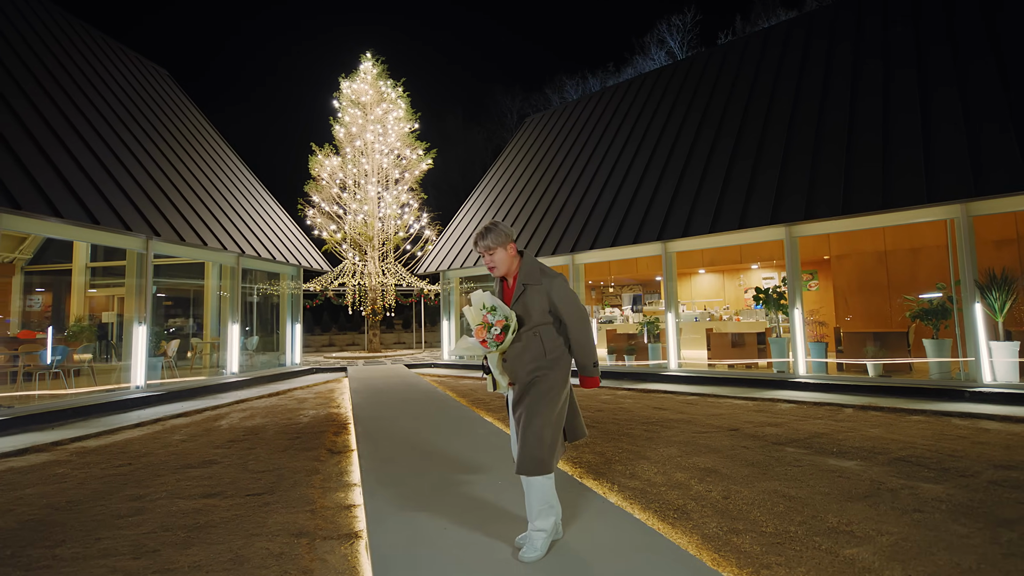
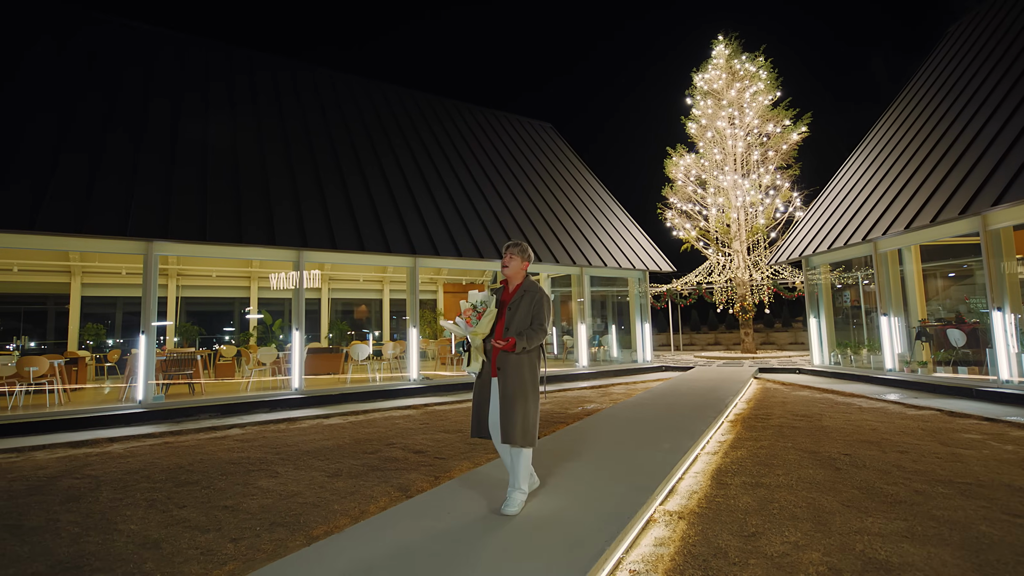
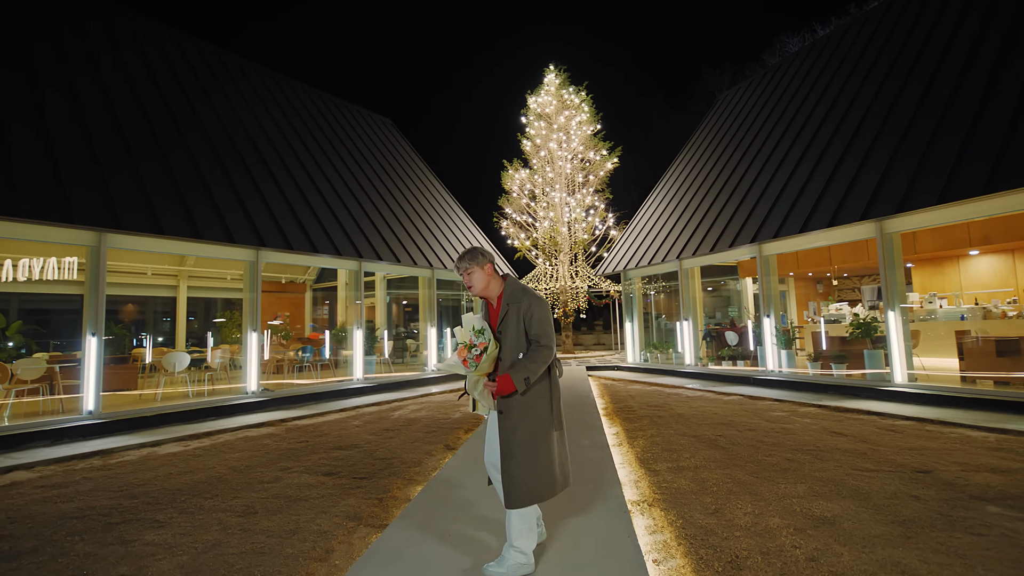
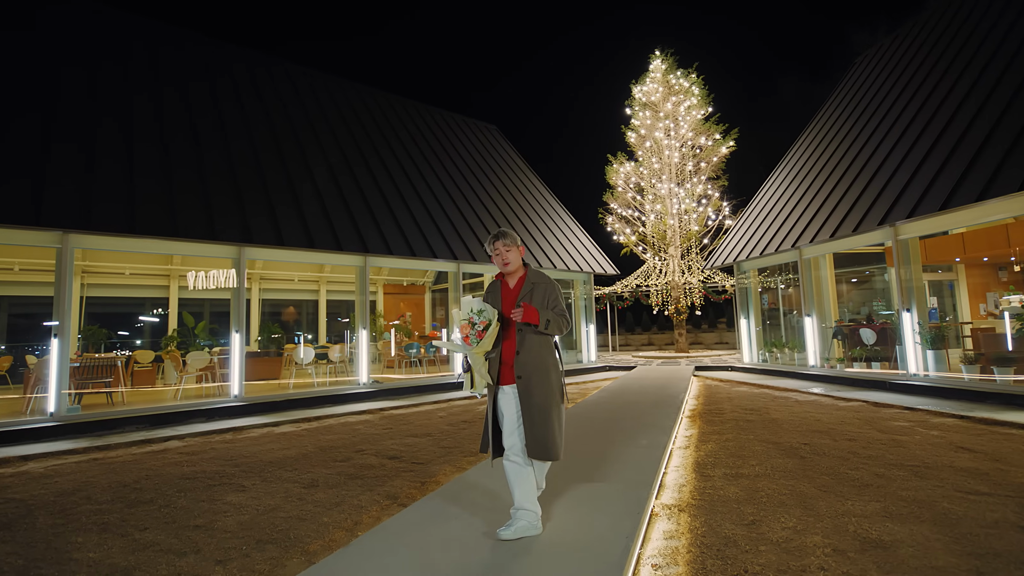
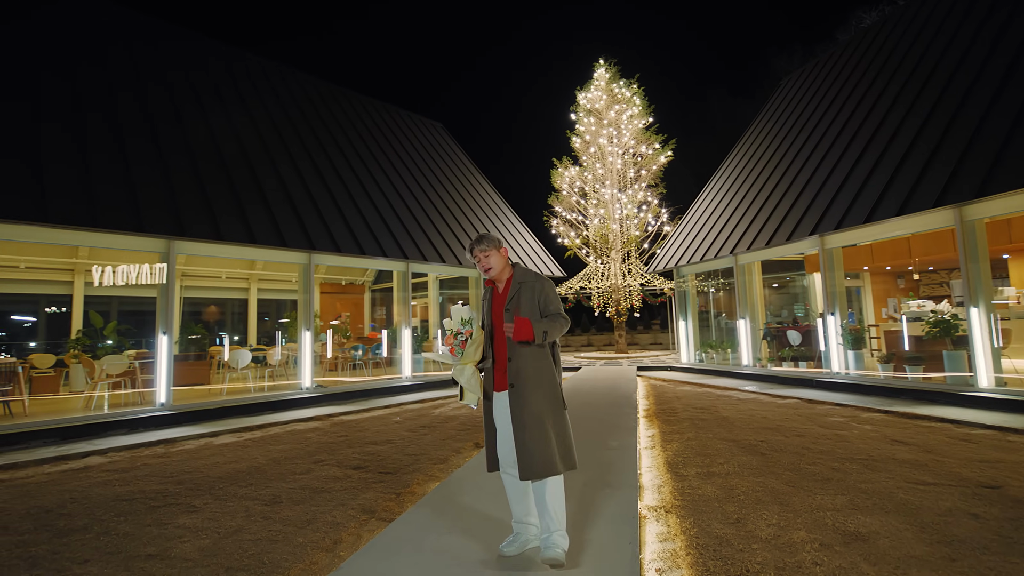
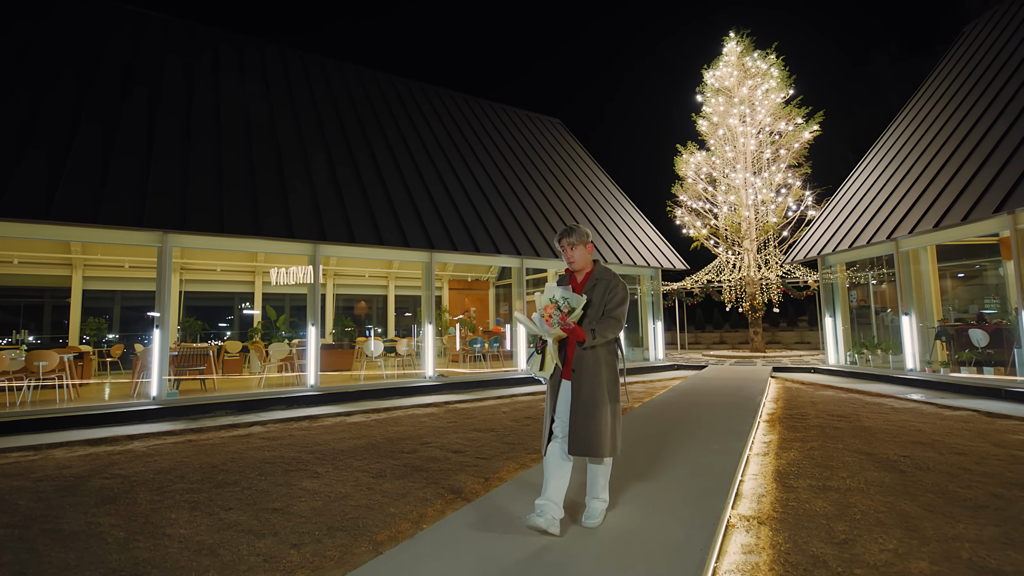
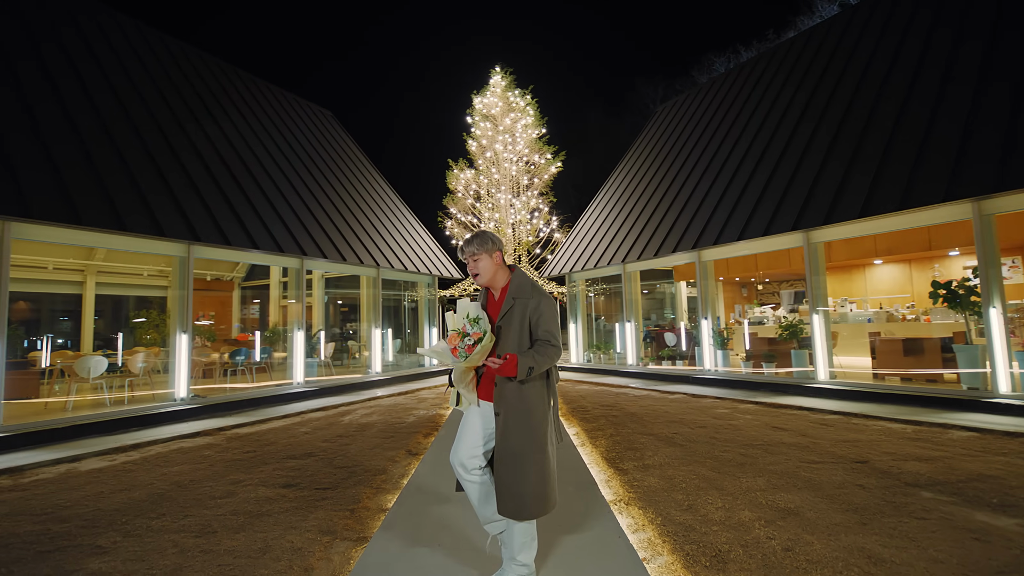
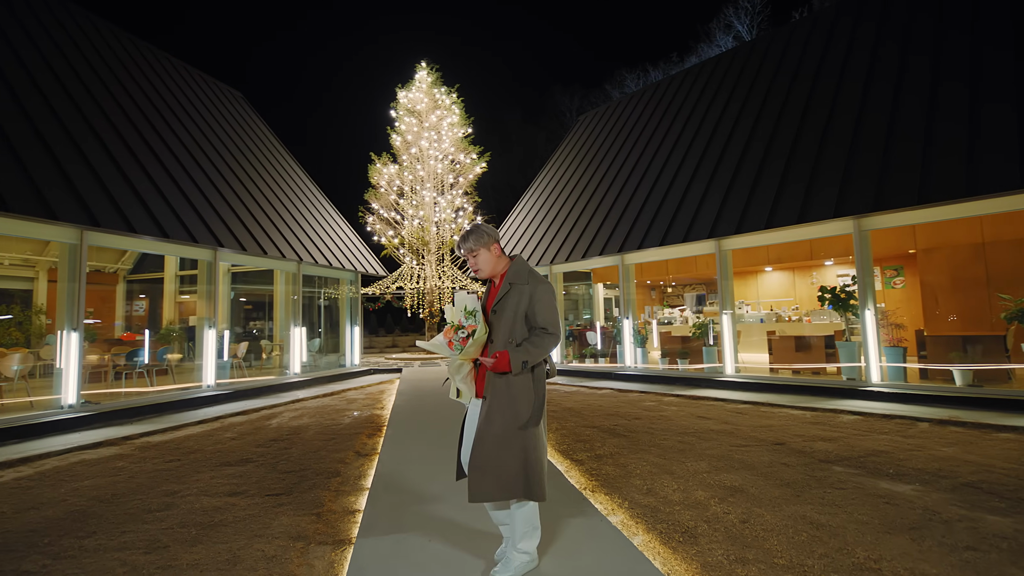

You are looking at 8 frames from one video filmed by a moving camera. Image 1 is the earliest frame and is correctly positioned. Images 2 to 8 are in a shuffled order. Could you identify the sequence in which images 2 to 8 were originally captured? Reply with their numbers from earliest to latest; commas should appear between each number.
8, 7, 3, 5, 4, 2, 6
